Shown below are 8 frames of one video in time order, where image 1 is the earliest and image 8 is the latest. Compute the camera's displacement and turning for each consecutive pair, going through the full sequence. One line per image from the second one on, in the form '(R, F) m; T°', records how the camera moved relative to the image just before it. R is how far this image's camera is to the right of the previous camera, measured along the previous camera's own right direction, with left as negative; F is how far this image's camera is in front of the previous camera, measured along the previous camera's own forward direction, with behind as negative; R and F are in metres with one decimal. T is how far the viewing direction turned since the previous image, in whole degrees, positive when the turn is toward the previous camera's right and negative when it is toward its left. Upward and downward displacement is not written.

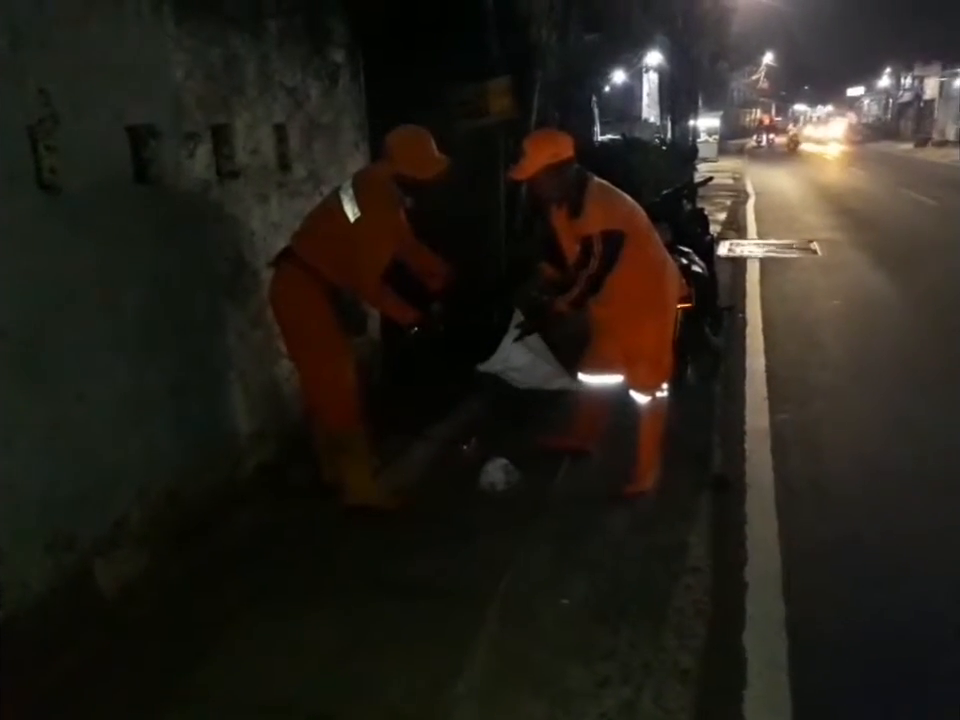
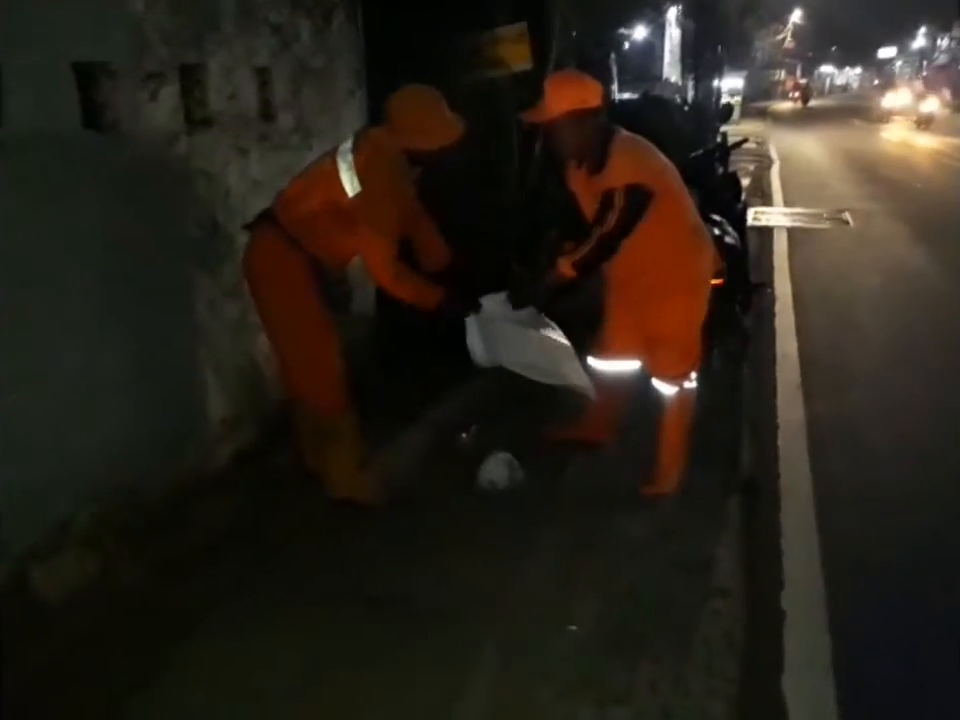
(0.0, +0.6) m; -1°
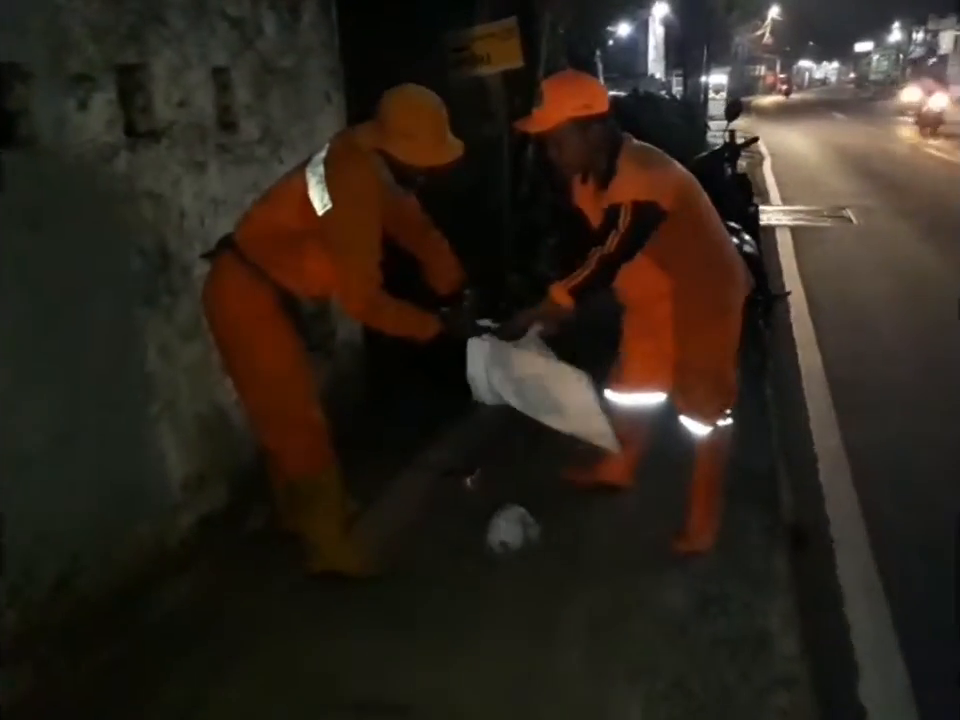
(-0.1, +0.6) m; +1°
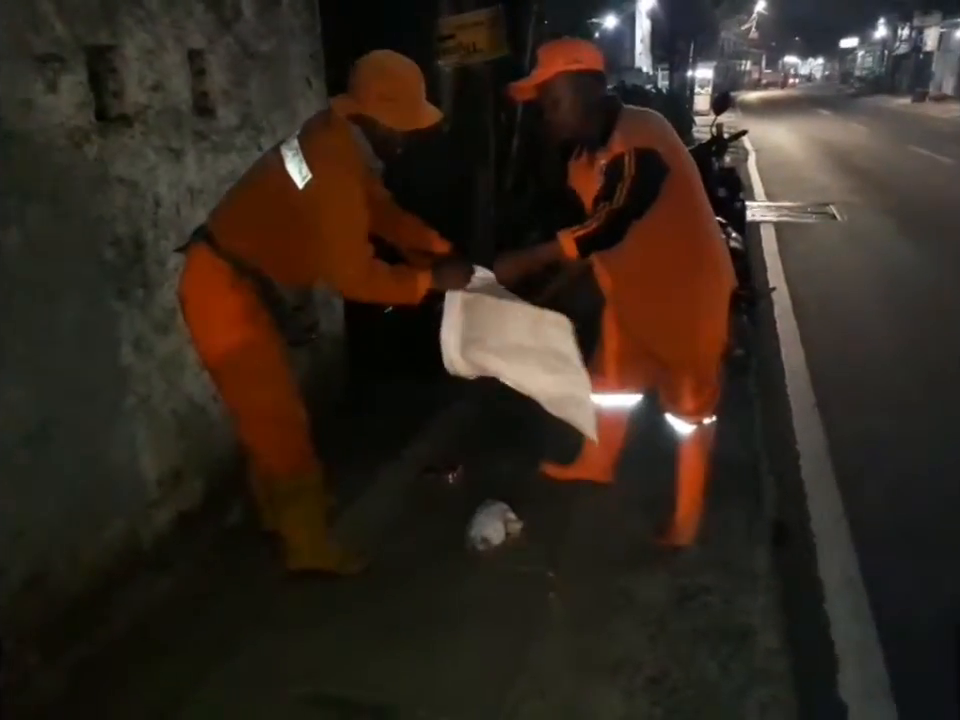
(0.0, +0.1) m; +1°
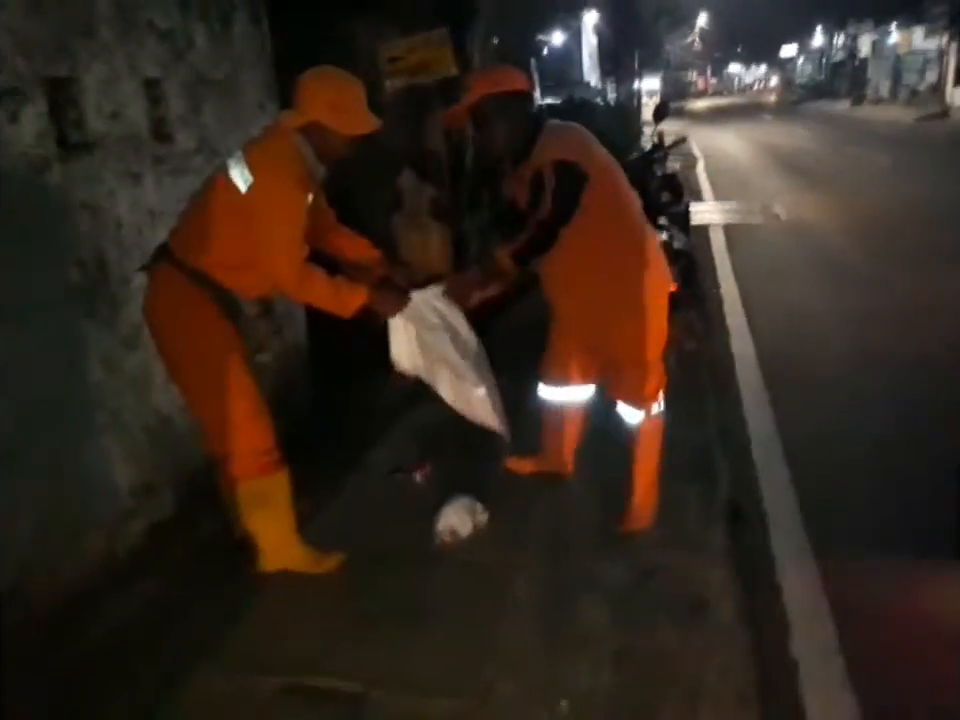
(0.0, -0.2) m; +2°
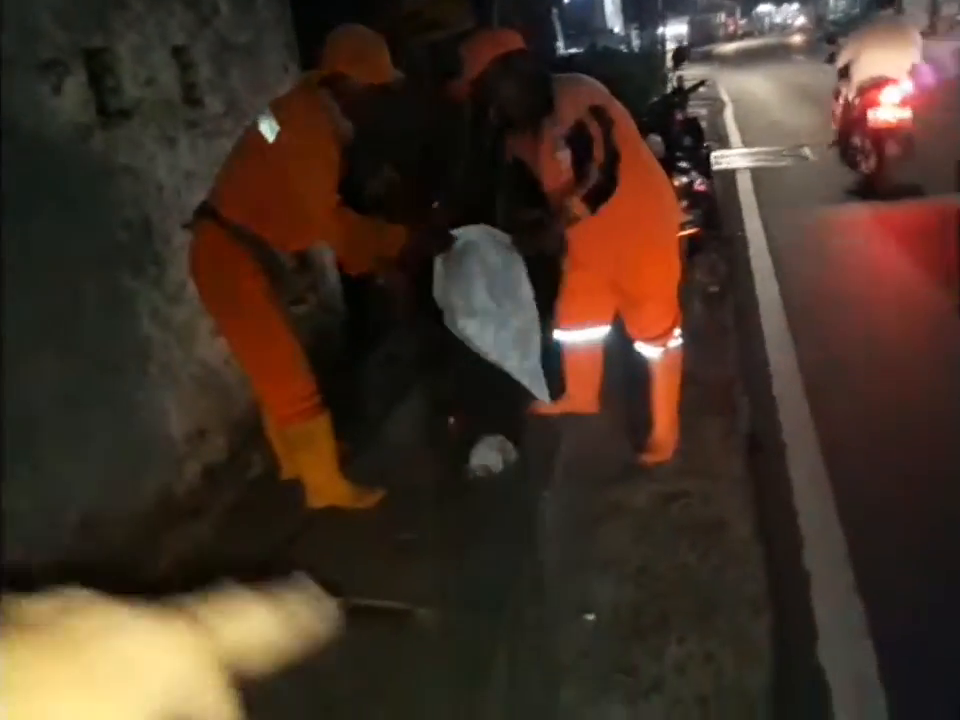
(0.0, -0.2) m; -2°
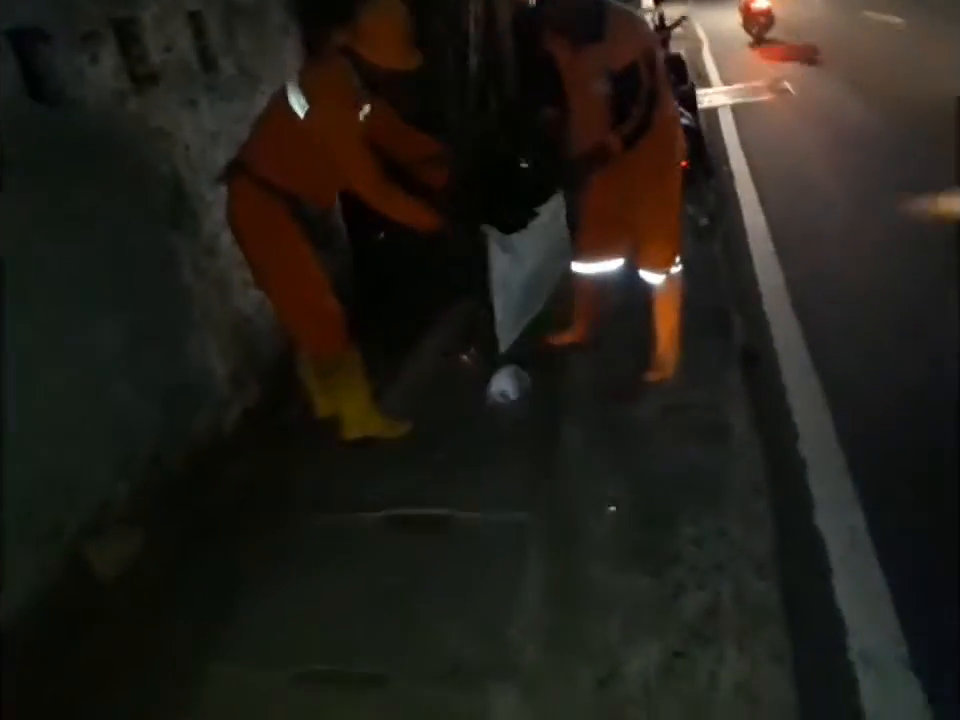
(-0.1, -0.3) m; 0°
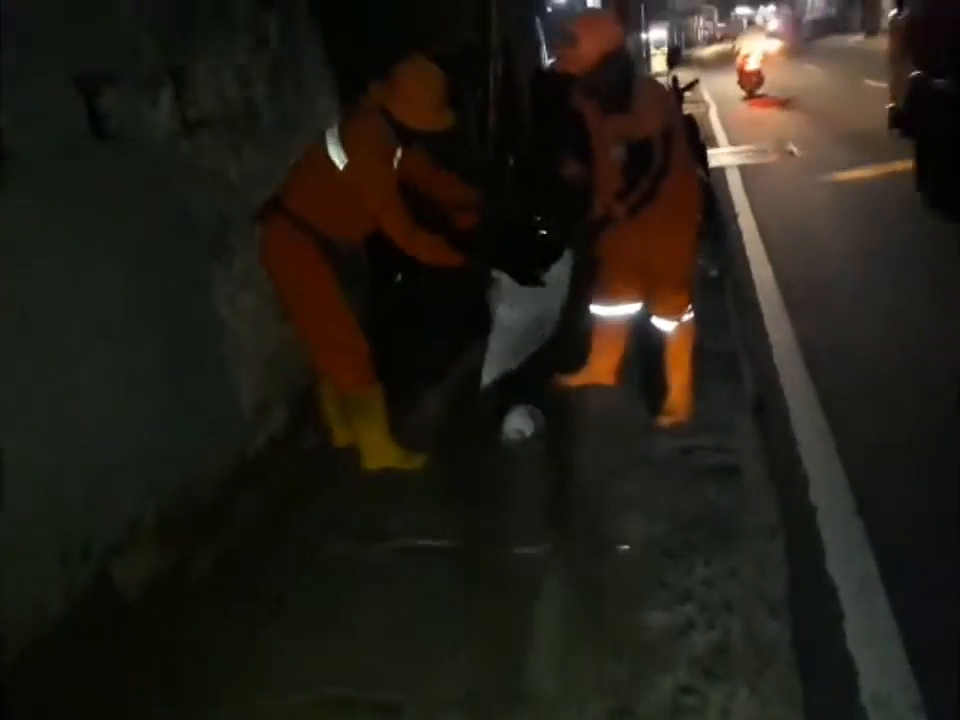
(-0.1, -0.2) m; 0°
